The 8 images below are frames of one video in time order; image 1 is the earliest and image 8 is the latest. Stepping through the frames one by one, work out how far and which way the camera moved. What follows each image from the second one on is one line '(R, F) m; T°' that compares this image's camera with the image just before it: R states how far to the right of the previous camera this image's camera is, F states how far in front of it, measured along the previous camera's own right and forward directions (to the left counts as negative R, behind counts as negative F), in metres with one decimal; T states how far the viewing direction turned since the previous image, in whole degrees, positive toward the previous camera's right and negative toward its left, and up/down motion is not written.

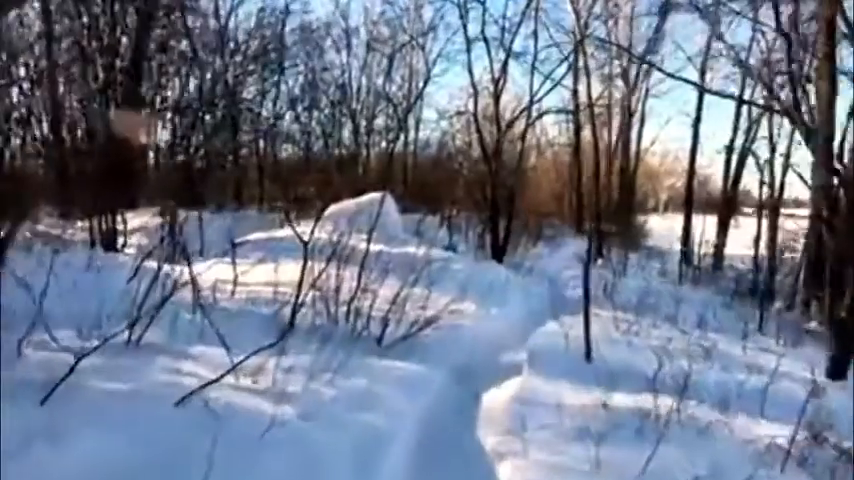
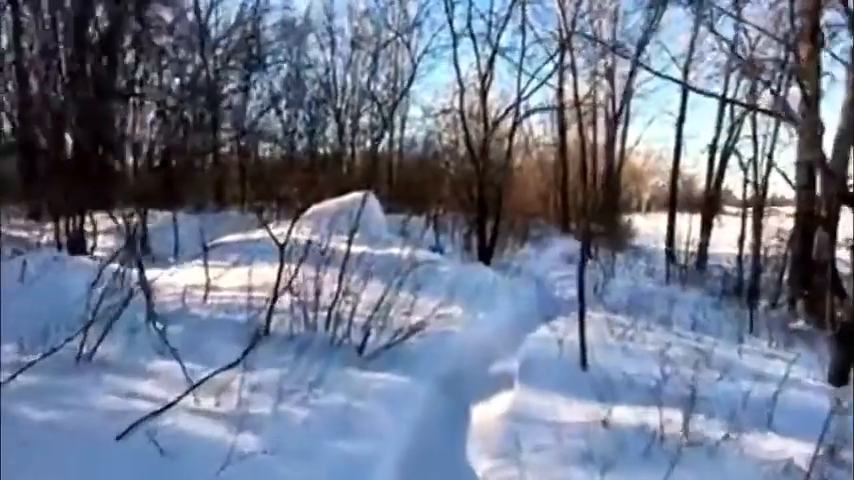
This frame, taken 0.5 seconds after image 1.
(0.0, +0.4) m; +2°
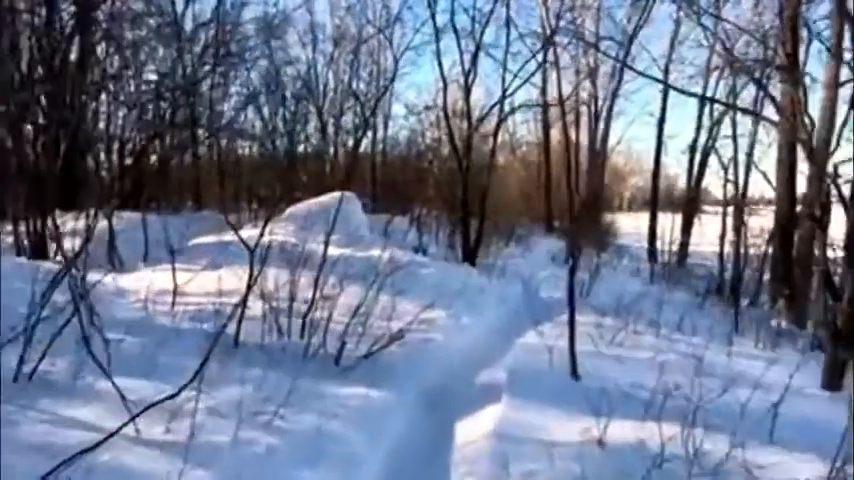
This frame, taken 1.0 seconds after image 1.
(0.0, +0.4) m; +2°
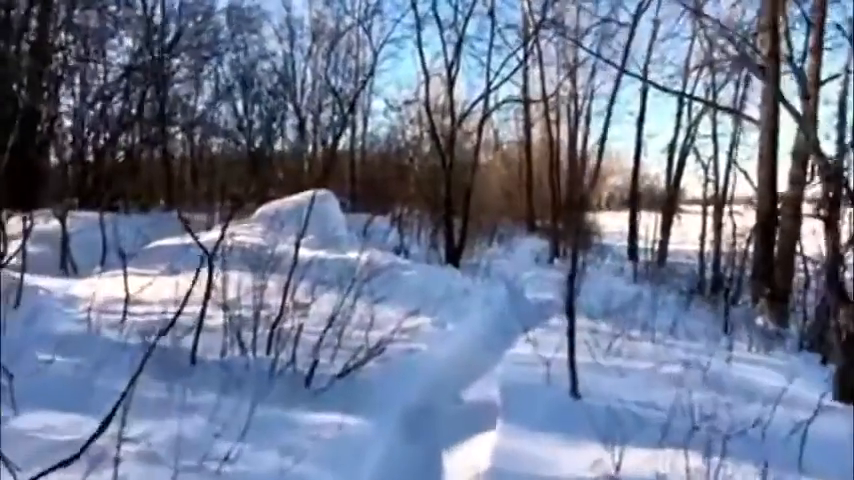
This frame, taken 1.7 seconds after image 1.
(0.0, +0.6) m; +2°
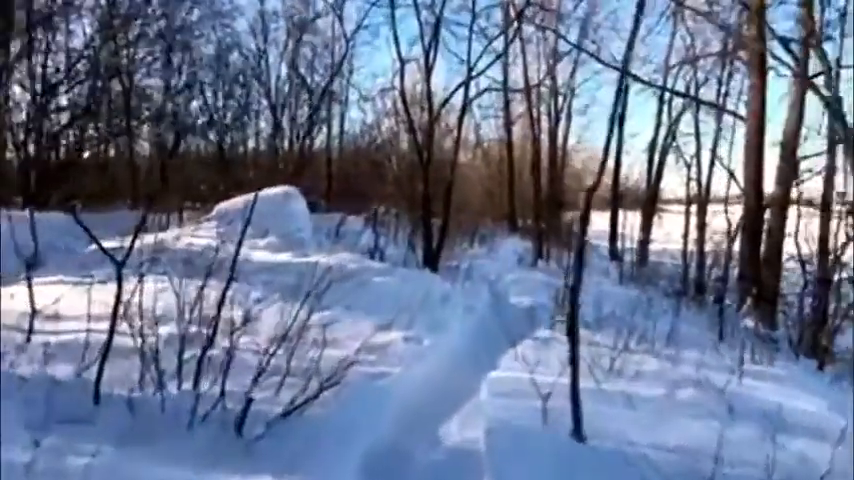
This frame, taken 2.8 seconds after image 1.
(+0.1, +1.0) m; +2°
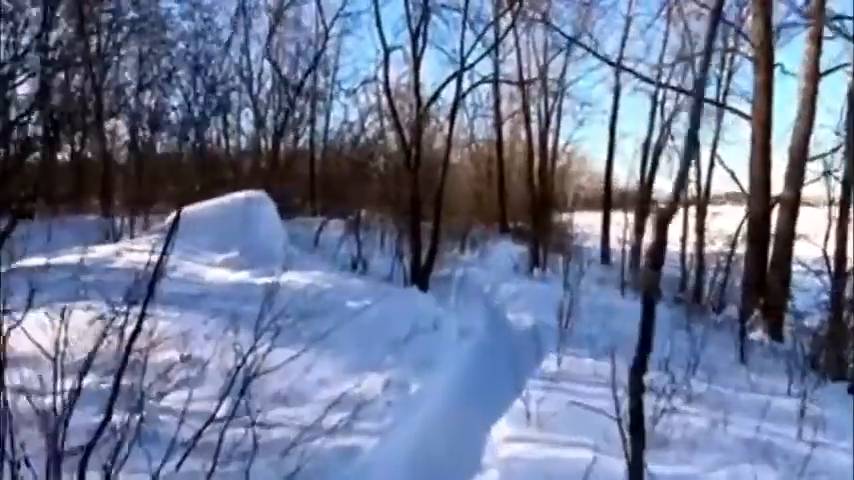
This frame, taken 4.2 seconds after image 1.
(0.0, +1.4) m; +1°
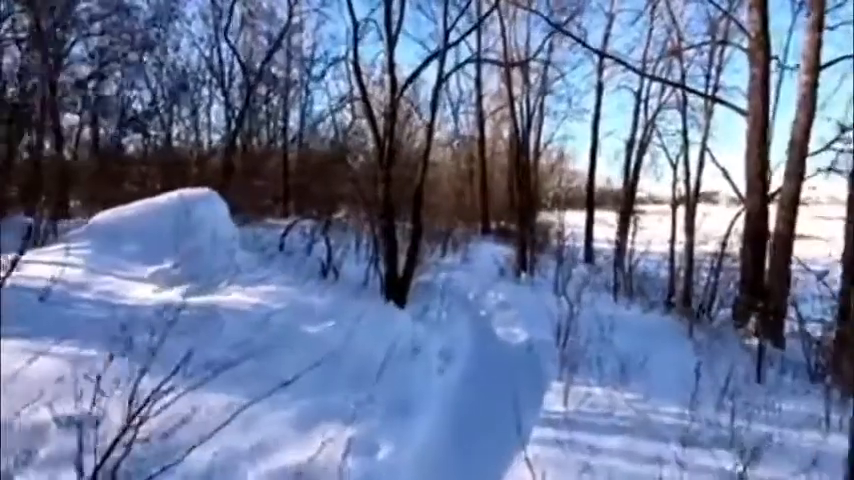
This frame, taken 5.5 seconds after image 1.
(+0.1, +1.4) m; +2°
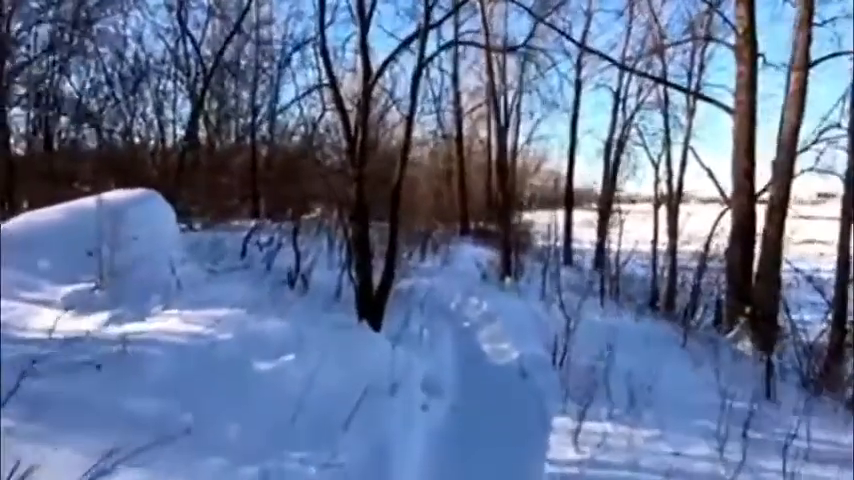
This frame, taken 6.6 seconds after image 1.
(0.0, +1.1) m; +3°
